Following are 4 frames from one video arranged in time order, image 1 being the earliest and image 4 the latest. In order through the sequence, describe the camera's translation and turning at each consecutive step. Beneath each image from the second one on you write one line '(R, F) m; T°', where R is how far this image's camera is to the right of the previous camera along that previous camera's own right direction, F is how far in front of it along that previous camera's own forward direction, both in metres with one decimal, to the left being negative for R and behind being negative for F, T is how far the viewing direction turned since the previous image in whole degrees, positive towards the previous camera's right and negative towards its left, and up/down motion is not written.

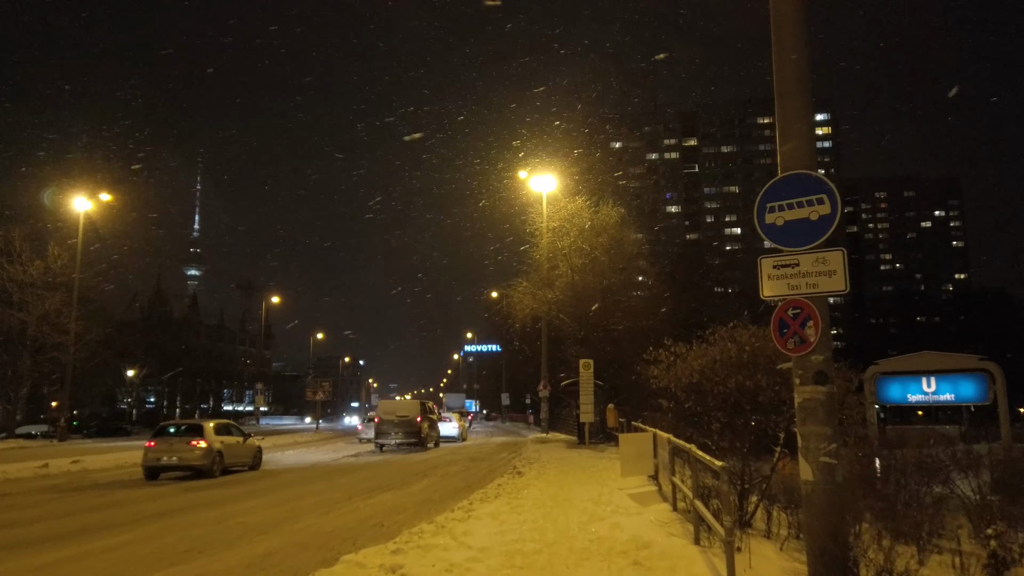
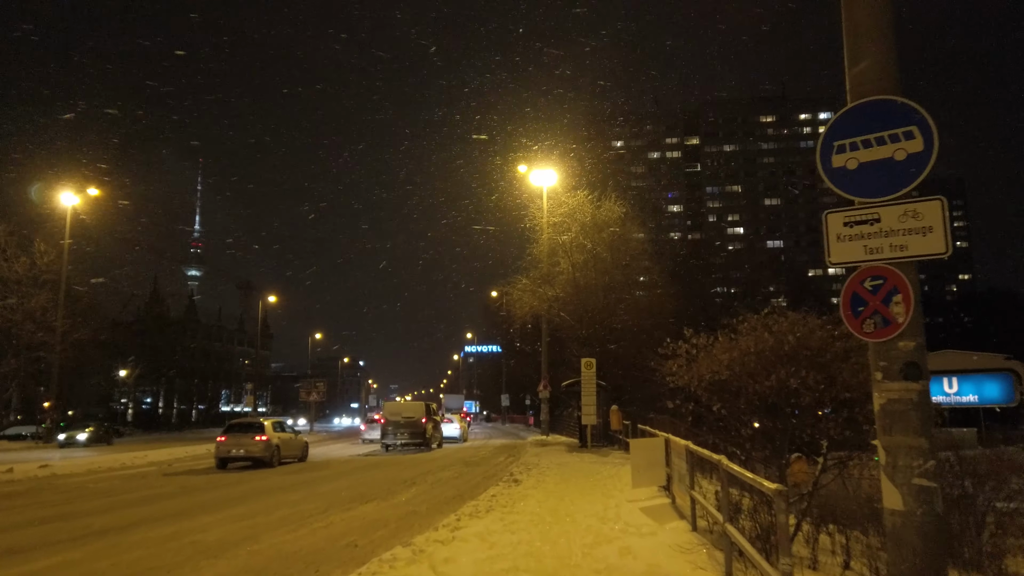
(+0.1, +1.2) m; 0°
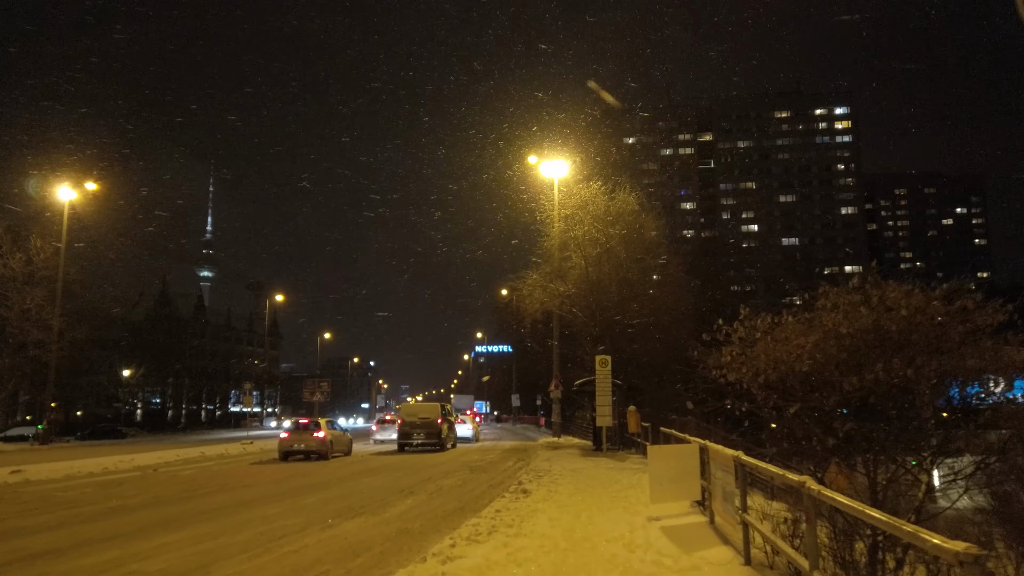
(0.0, +1.5) m; -1°
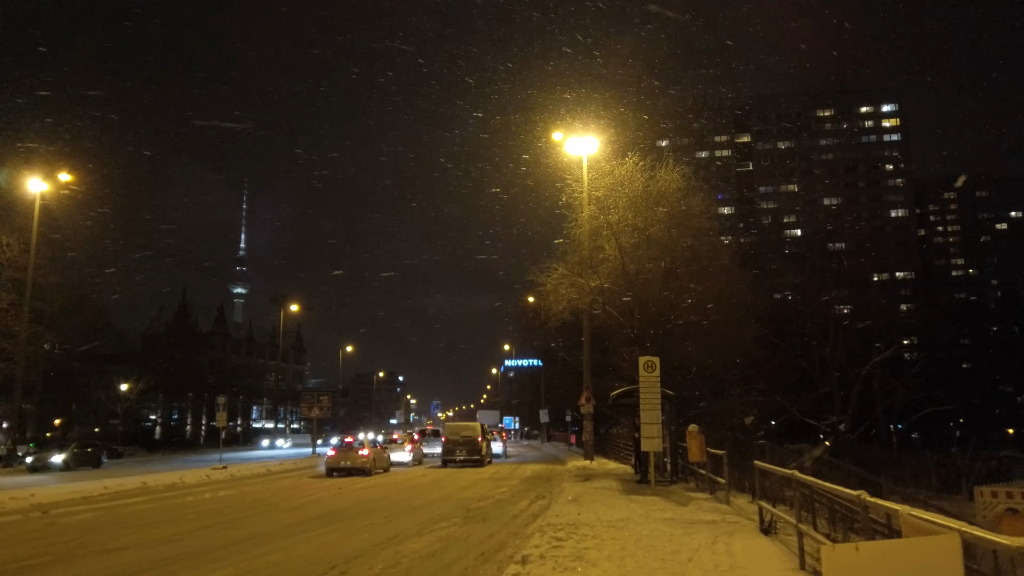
(+0.3, +5.3) m; -2°
